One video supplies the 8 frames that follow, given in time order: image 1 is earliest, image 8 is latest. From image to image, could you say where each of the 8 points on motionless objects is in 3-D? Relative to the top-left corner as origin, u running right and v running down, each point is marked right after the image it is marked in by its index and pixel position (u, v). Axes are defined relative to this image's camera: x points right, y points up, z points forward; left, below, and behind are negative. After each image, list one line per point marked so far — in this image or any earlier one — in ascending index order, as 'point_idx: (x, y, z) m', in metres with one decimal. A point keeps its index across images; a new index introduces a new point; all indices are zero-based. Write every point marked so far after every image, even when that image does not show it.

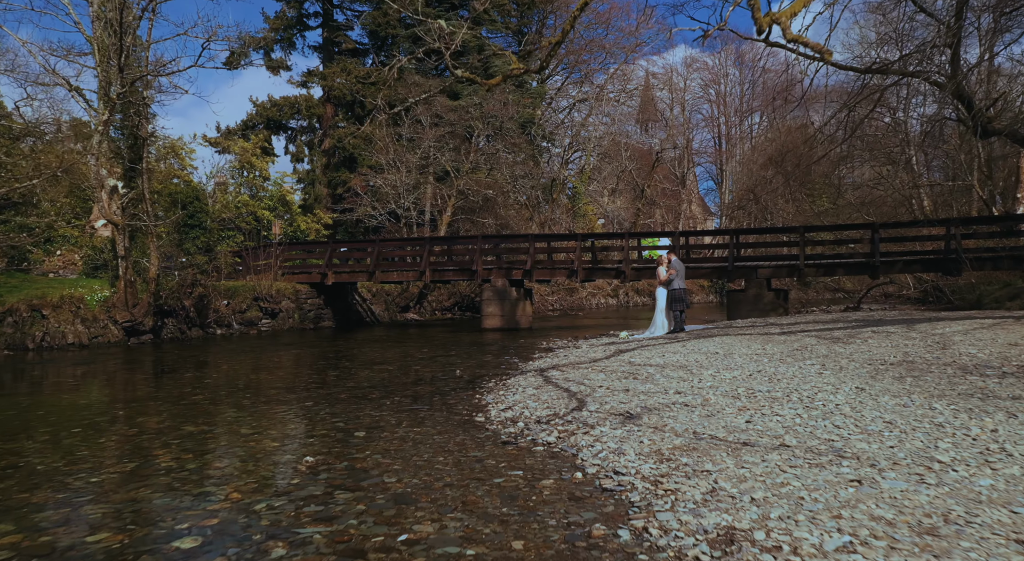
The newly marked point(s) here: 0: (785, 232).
0: (+7.0, +1.3, +17.6) m
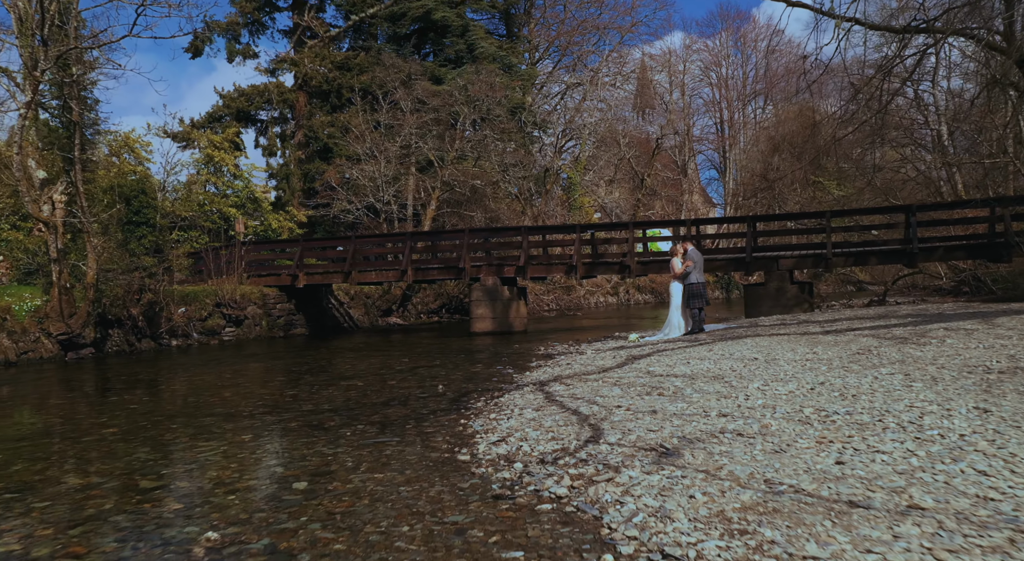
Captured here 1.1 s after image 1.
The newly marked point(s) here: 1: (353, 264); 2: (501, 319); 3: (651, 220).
0: (+6.8, +1.4, +15.7) m
1: (-4.8, +0.5, +20.9) m
2: (-0.3, -1.2, +20.7) m
3: (+3.9, +1.7, +18.7) m
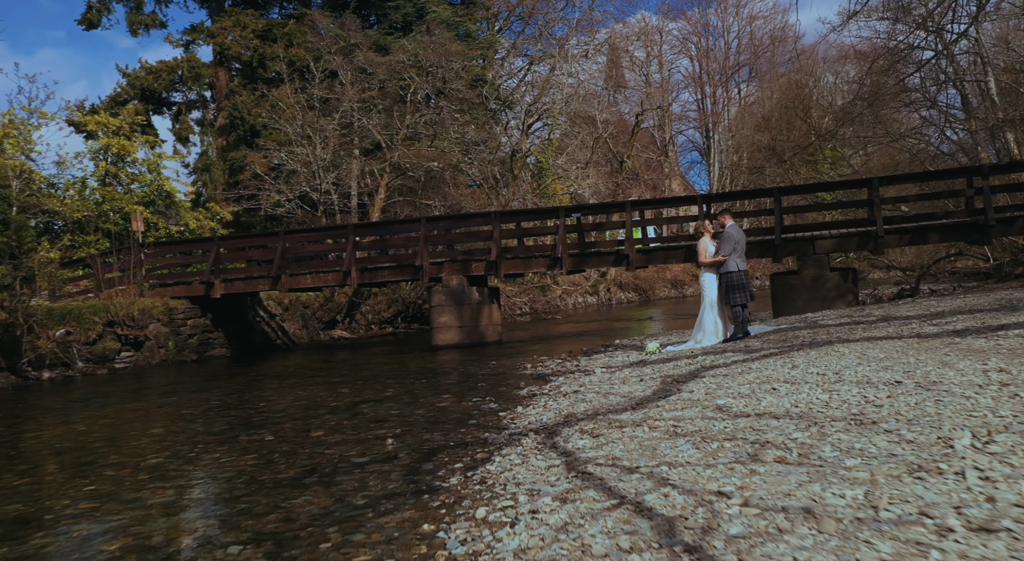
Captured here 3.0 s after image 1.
0: (+6.2, +1.7, +12.8) m
1: (-5.7, +0.3, +17.2) m
2: (-1.1, -1.2, +17.3) m
3: (+3.1, +1.8, +15.6) m
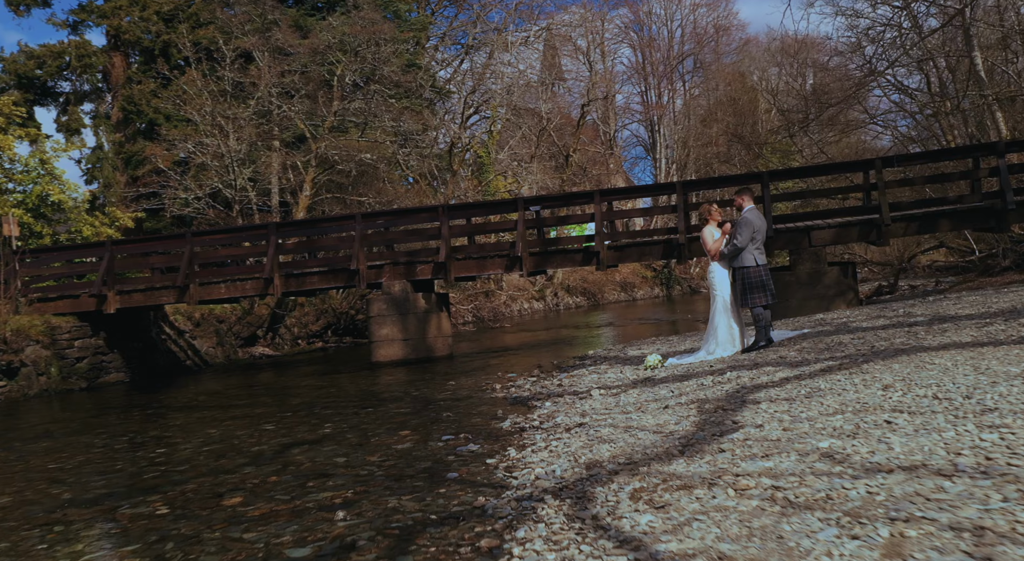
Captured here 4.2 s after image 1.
0: (+5.5, +1.8, +11.5) m
1: (-6.8, +0.1, +14.7) m
2: (-2.2, -1.3, +15.2) m
3: (+2.1, +1.8, +14.0) m
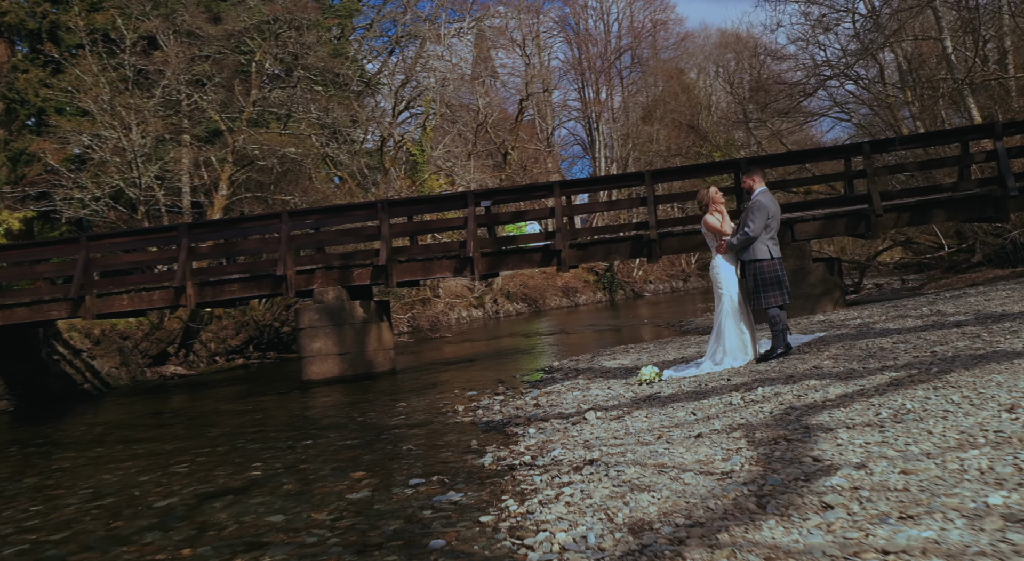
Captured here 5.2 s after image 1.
0: (+4.8, +1.8, +10.7) m
1: (-7.7, -0.1, +12.5) m
2: (-3.2, -1.5, +13.6) m
3: (+1.2, +1.8, +12.8) m
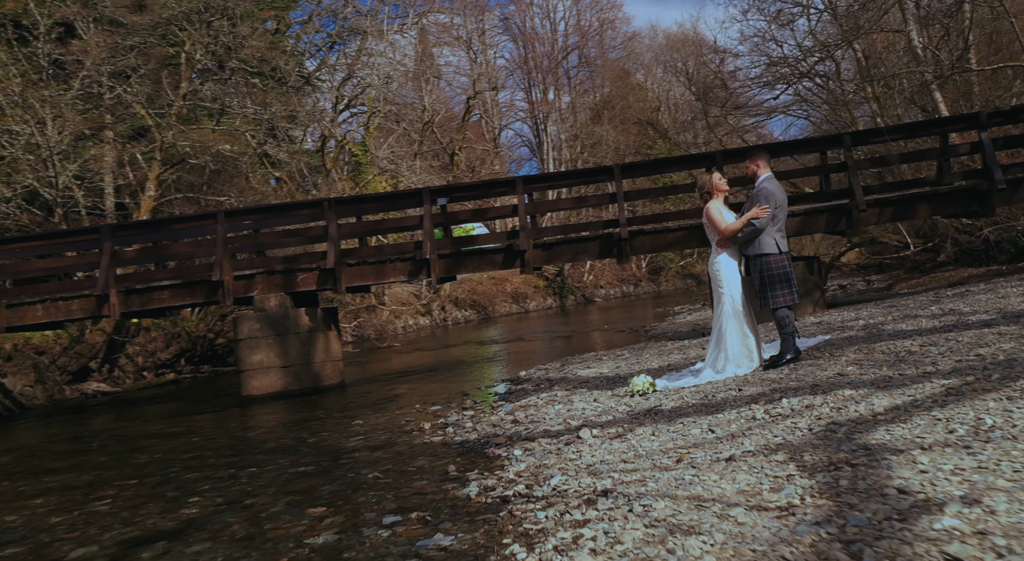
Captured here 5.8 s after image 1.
0: (+4.2, +1.9, +10.3) m
1: (-8.3, -0.2, +11.1) m
2: (-3.9, -1.5, +12.5) m
3: (+0.5, +1.7, +12.0) m
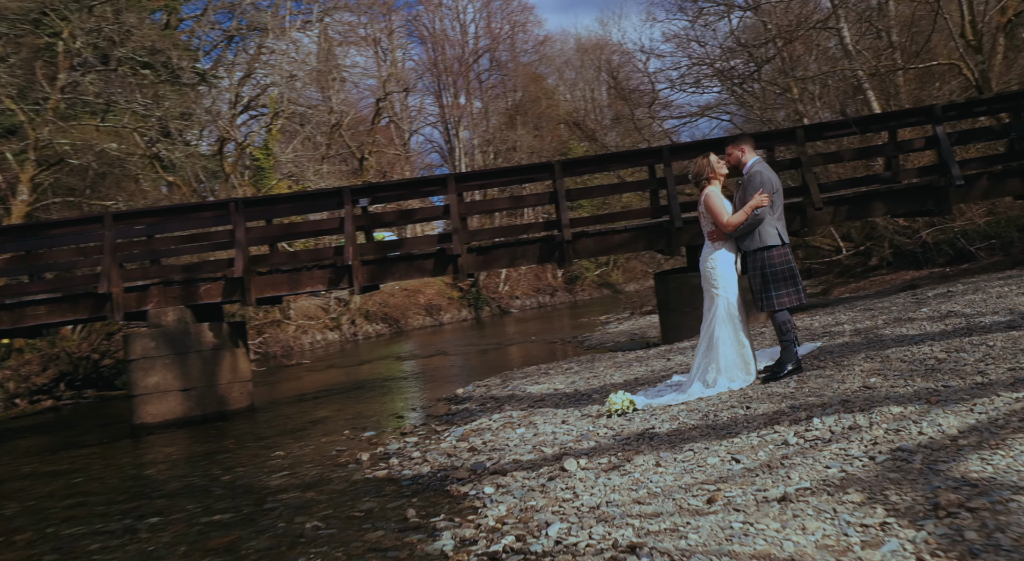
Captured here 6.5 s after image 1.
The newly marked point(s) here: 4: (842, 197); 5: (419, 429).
0: (+3.4, +1.8, +9.8) m
1: (-9.1, -0.5, +9.0) m
2: (-4.9, -1.7, +10.9) m
3: (-0.6, +1.6, +11.1) m
4: (+4.5, +1.1, +9.5) m
5: (-1.1, -1.8, +8.6) m
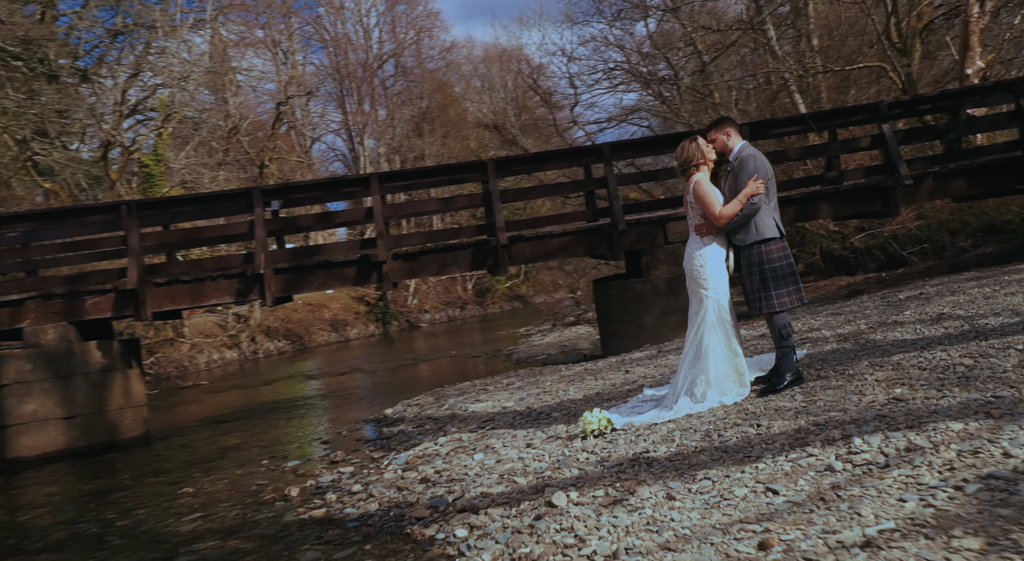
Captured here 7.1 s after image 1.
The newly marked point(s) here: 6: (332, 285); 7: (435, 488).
0: (+2.6, +1.8, +9.4) m
1: (-9.6, -0.6, +6.9) m
2: (-5.7, -1.9, +9.4) m
3: (-1.5, +1.5, +10.2) m
4: (+3.7, +1.1, +9.2) m
5: (-1.7, -1.9, +7.6) m
6: (-2.5, -0.1, +9.9) m
7: (-0.6, -1.7, +5.7) m
